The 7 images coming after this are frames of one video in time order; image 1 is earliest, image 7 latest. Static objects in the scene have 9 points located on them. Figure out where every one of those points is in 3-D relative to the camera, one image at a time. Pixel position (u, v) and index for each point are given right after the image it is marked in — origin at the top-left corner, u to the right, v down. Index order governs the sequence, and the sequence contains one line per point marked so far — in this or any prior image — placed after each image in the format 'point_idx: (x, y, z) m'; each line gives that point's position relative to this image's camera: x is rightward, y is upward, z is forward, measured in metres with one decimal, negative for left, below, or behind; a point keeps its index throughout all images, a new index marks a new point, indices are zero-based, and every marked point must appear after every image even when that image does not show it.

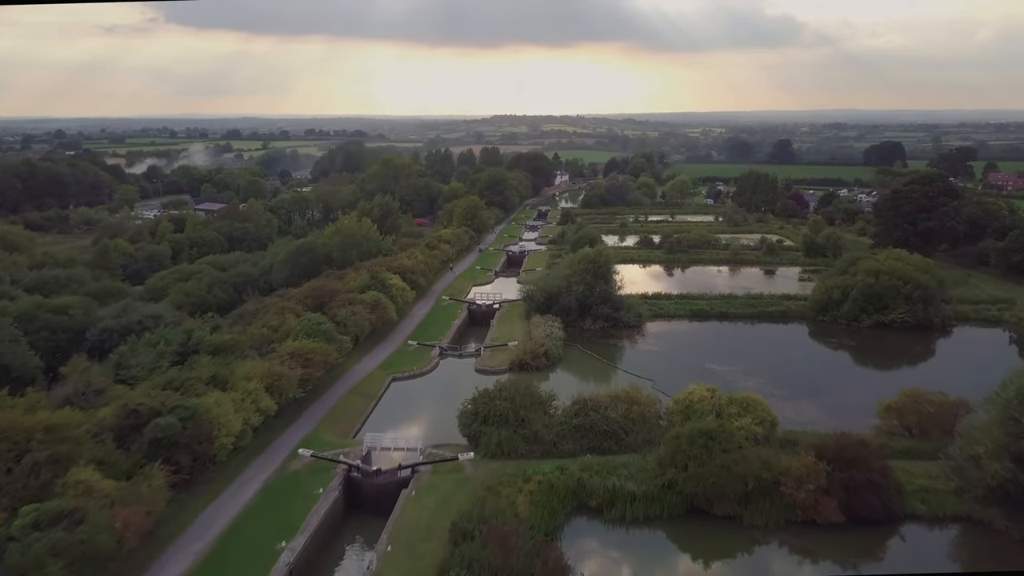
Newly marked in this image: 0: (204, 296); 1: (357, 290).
0: (-7.3, -0.1, +20.2) m
1: (-3.2, -0.1, +17.1) m
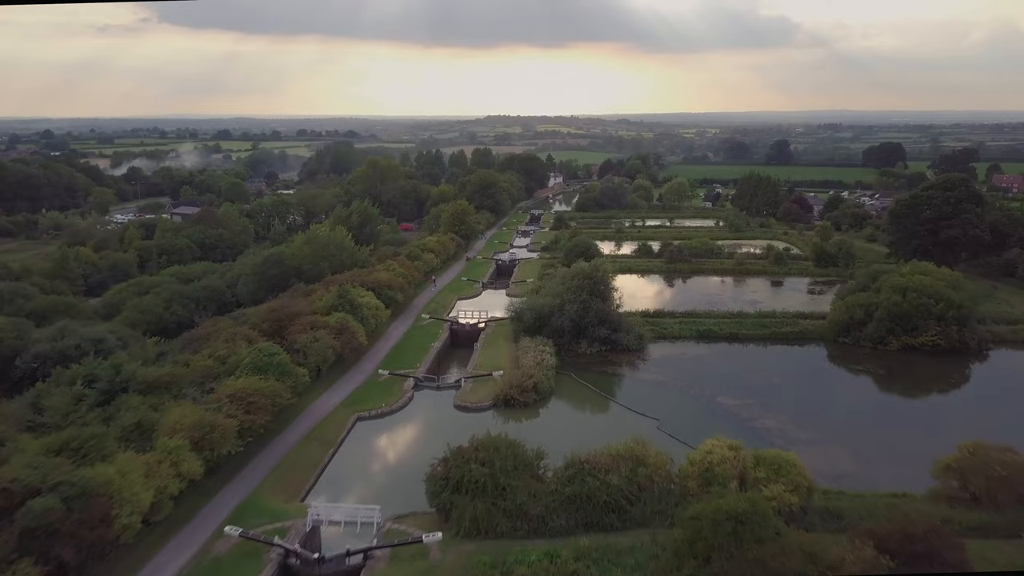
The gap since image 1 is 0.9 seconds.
0: (-7.6, -0.5, +18.2) m
1: (-3.4, -0.4, +15.2) m
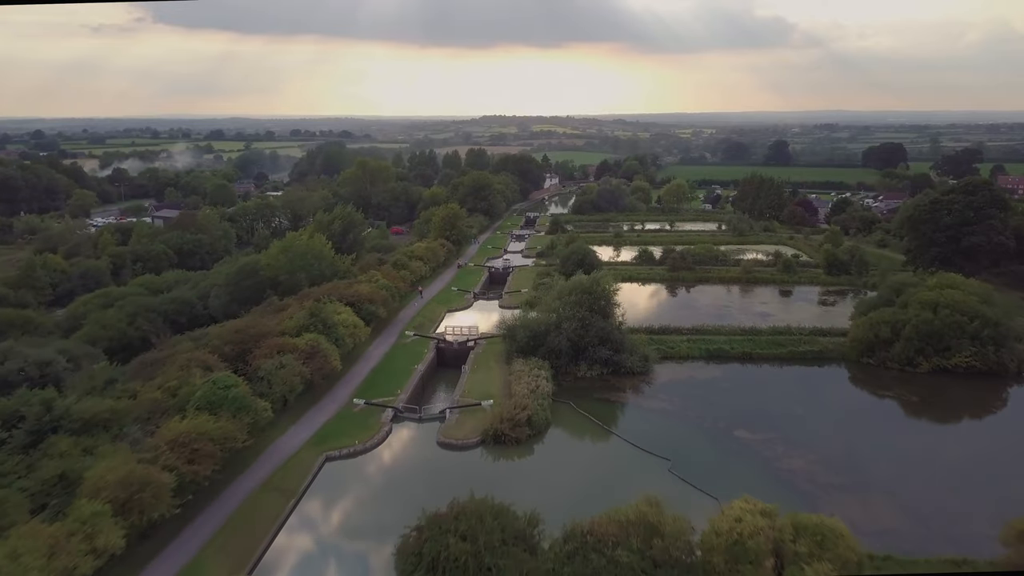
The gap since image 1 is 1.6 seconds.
0: (-7.7, -0.8, +16.7) m
1: (-3.6, -0.7, +13.7) m
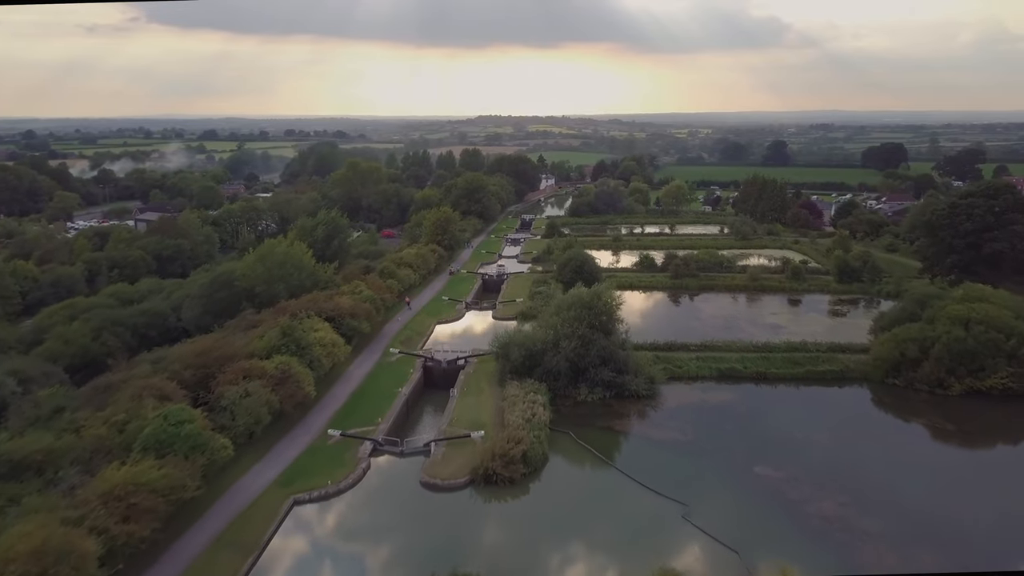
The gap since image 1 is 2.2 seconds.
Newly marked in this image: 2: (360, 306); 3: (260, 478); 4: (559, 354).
0: (-7.8, -1.1, +15.3) m
1: (-3.7, -1.0, +12.4) m
2: (-2.9, -0.4, +16.0) m
3: (-3.0, -2.3, +10.0) m
4: (+0.7, -1.0, +13.2) m
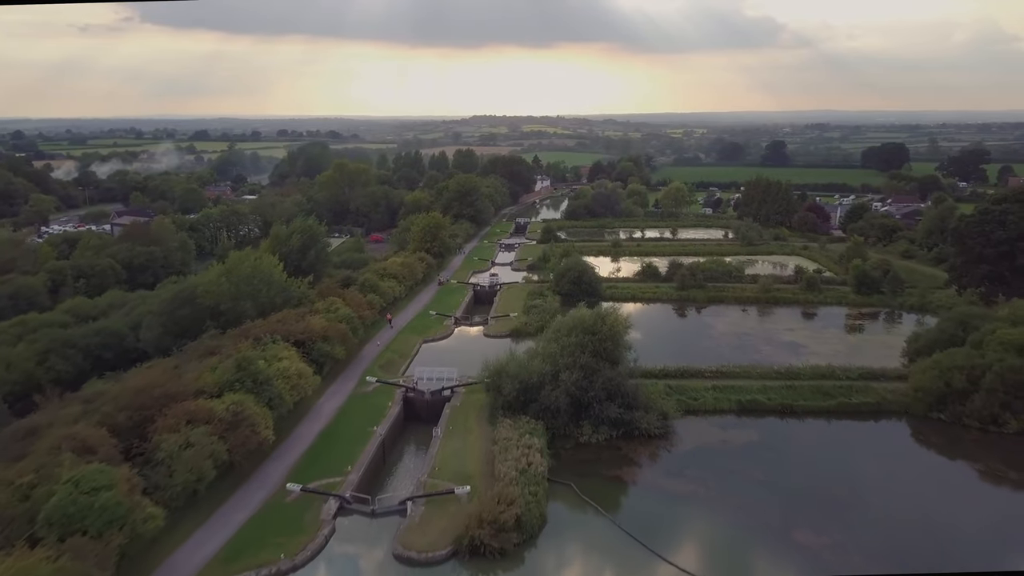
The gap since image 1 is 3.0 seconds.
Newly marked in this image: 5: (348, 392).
0: (-7.9, -1.4, +13.6) m
1: (-3.8, -1.3, +10.6) m
2: (-3.1, -0.7, +14.3) m
3: (-3.1, -2.6, +8.3) m
4: (+0.6, -1.4, +11.5) m
5: (-2.6, -1.6, +13.2) m
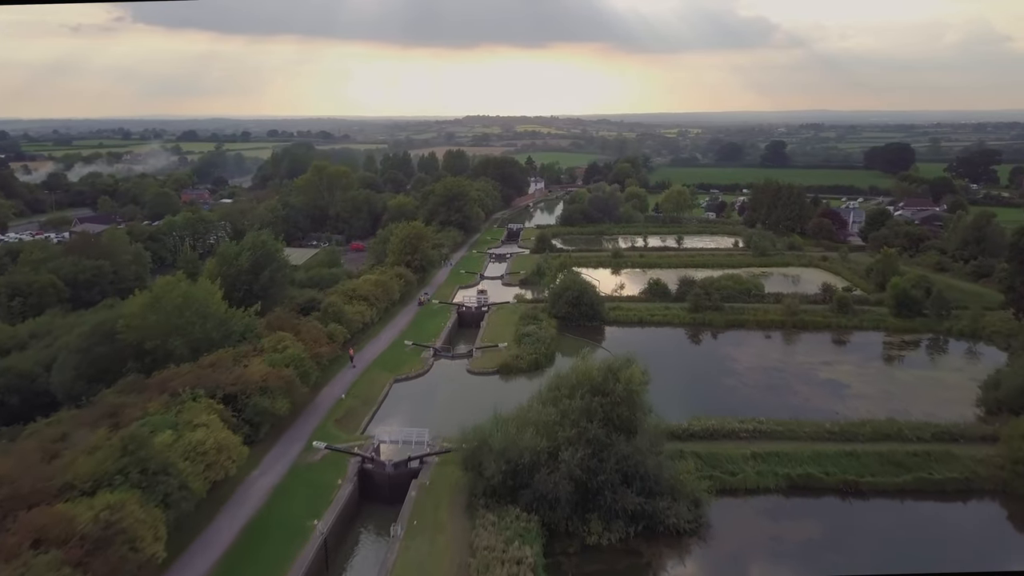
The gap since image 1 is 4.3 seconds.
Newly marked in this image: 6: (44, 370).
0: (-8.1, -1.9, +10.7) m
1: (-3.9, -1.8, +7.8) m
2: (-3.2, -1.2, +11.5) m
3: (-3.2, -3.1, +5.5) m
4: (+0.5, -1.9, +8.7) m
5: (-2.7, -2.1, +10.4) m
6: (-7.5, -1.4, +13.0) m
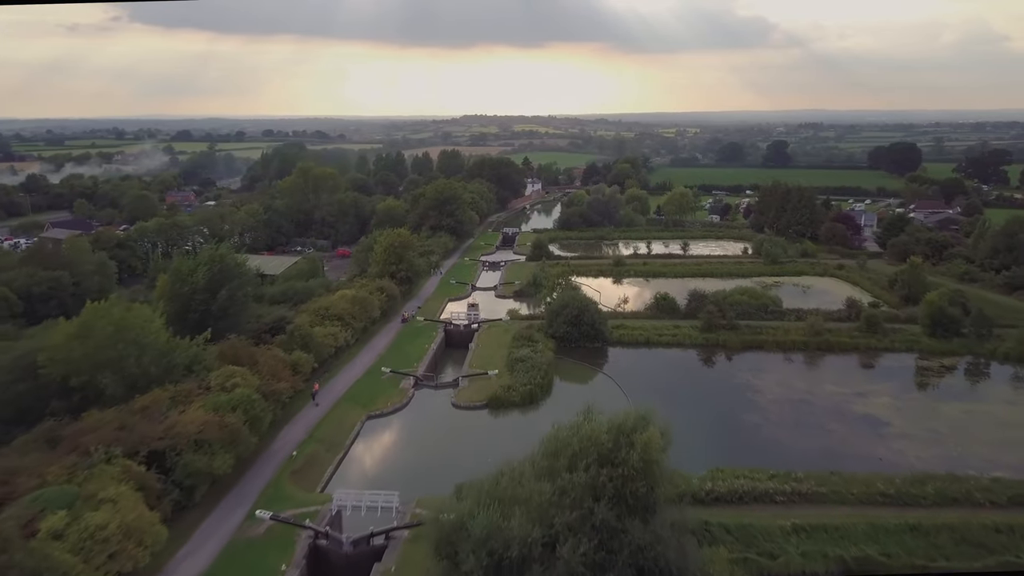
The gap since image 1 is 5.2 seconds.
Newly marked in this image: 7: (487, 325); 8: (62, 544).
0: (-8.3, -2.3, +8.8) m
1: (-4.0, -2.2, +5.9) m
2: (-3.4, -1.6, +9.5) m
3: (-3.3, -3.5, +3.6) m
4: (+0.3, -2.2, +6.7) m
5: (-2.9, -2.5, +8.5) m
6: (-7.7, -1.8, +11.0) m
7: (-0.6, -0.8, +18.5) m
8: (-3.5, -2.0, +6.8) m
